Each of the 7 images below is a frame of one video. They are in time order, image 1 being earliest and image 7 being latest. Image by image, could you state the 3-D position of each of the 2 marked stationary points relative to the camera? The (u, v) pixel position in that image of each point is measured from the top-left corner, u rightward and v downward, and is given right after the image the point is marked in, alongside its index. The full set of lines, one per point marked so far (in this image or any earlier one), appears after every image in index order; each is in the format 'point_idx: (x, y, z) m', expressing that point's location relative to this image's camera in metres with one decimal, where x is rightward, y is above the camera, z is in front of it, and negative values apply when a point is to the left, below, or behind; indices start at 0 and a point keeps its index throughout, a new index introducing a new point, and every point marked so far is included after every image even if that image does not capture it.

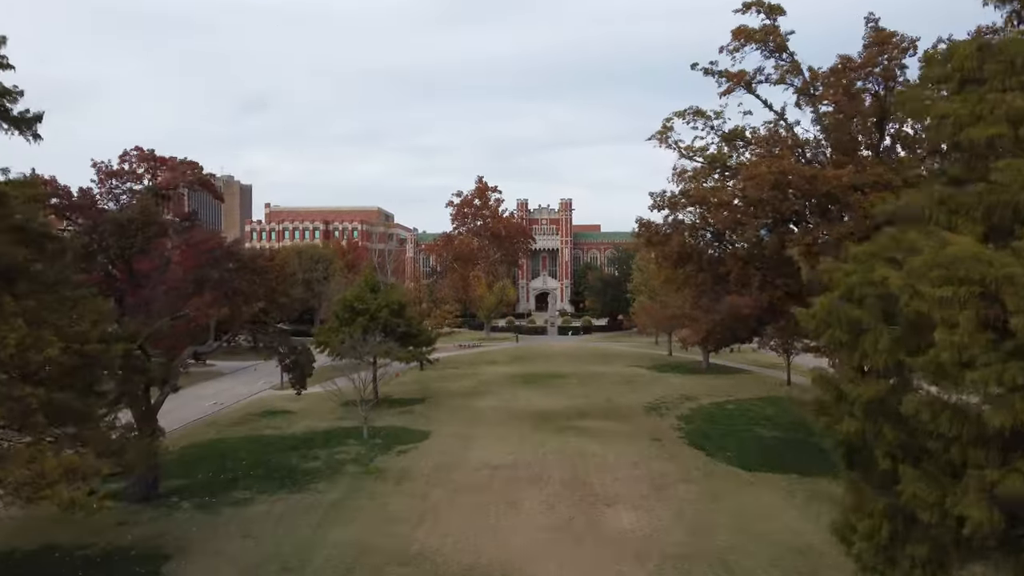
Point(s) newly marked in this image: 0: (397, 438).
0: (-3.6, -4.7, +19.9) m
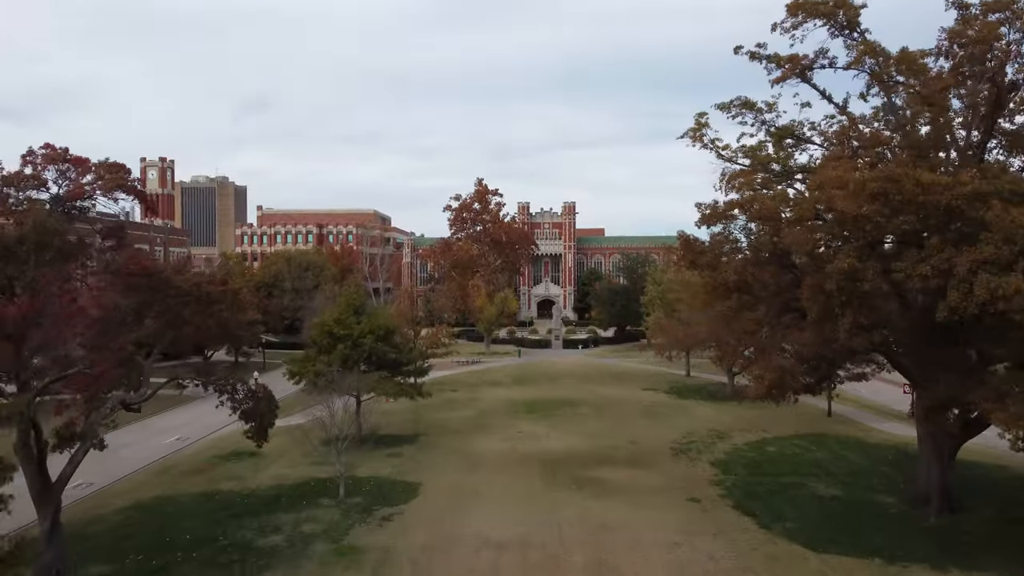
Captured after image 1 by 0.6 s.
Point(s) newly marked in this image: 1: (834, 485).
0: (-3.4, -5.4, +16.6) m
1: (+8.7, -5.3, +17.2) m
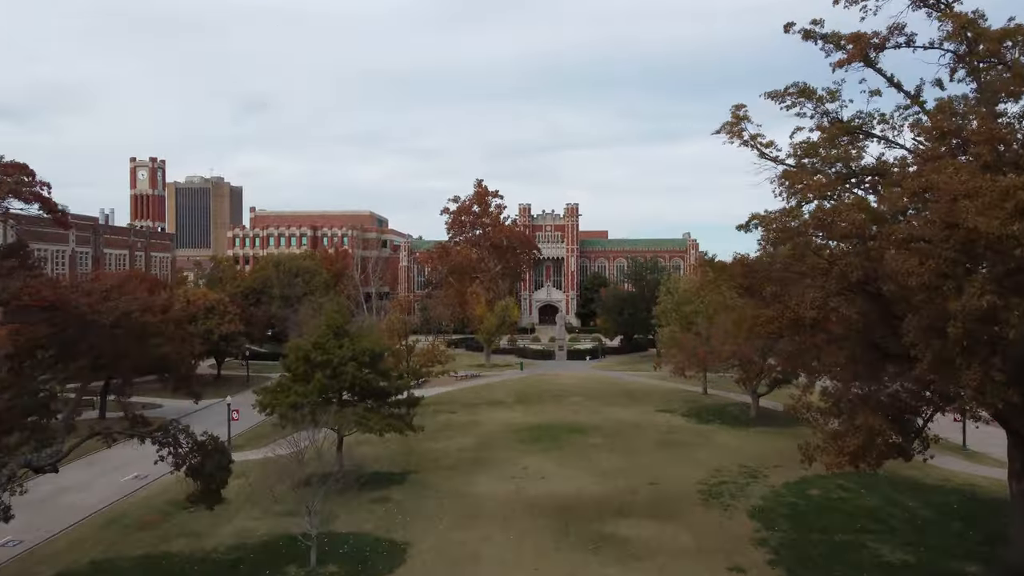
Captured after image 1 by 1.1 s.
0: (-3.3, -6.0, +13.8) m
1: (+8.8, -5.9, +14.5) m
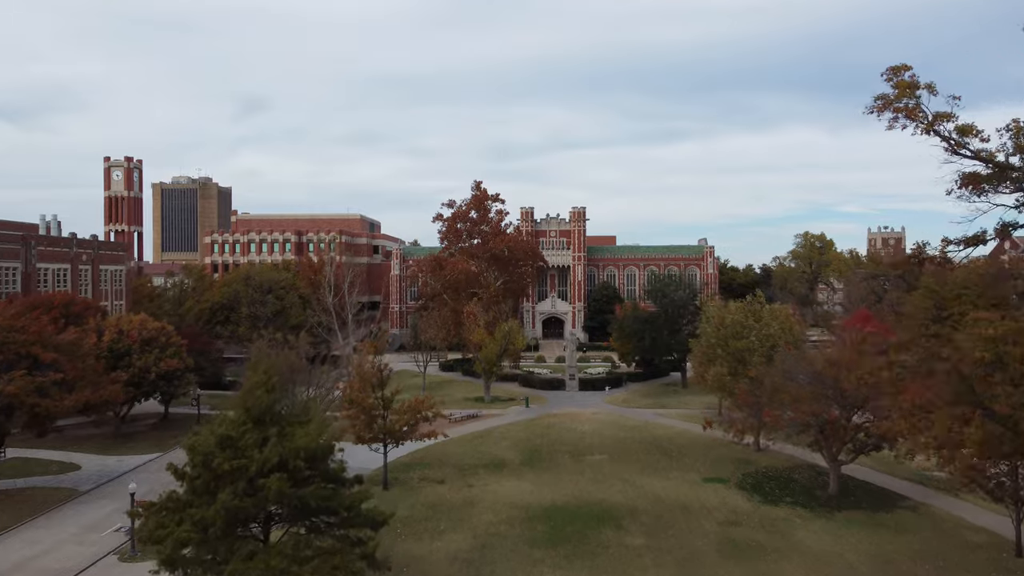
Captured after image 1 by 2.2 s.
0: (-3.0, -7.2, +7.5) m
1: (+9.1, -7.1, +8.2) m
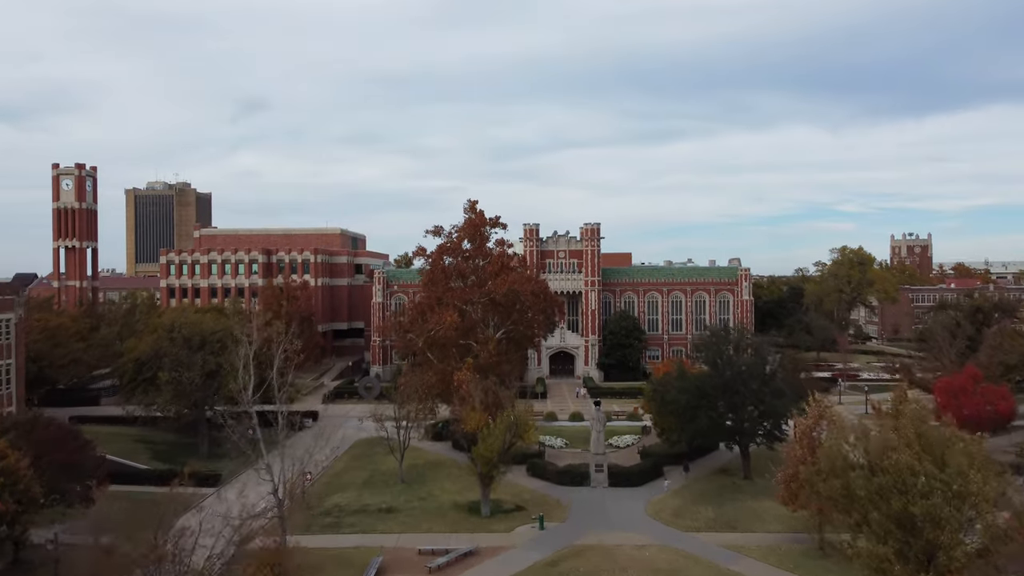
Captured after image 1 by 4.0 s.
0: (-2.6, -10.0, -2.7) m
1: (+9.5, -9.9, -2.0) m
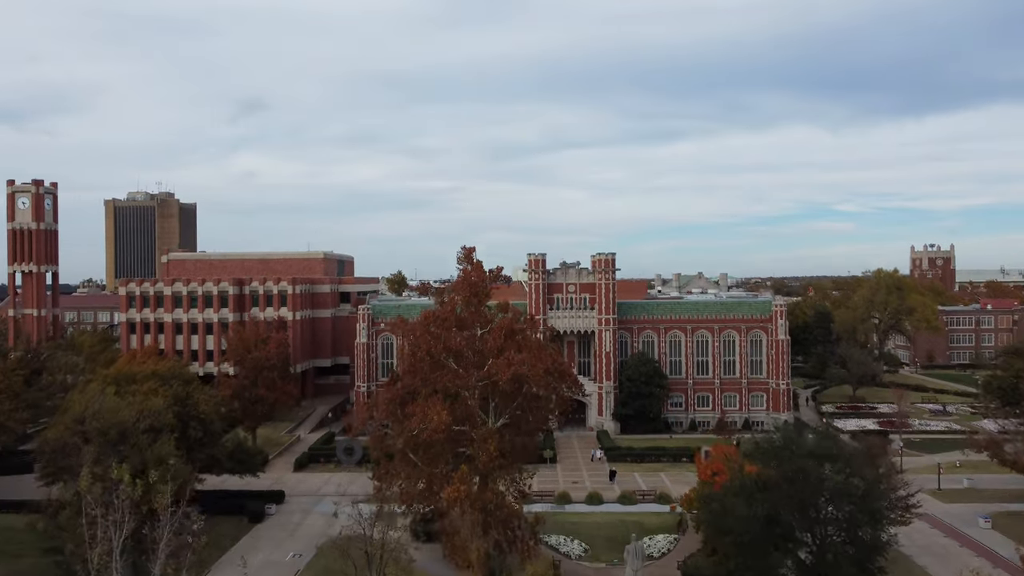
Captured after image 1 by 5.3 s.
0: (-2.3, -13.2, -10.2) m
1: (+9.8, -13.1, -9.5) m
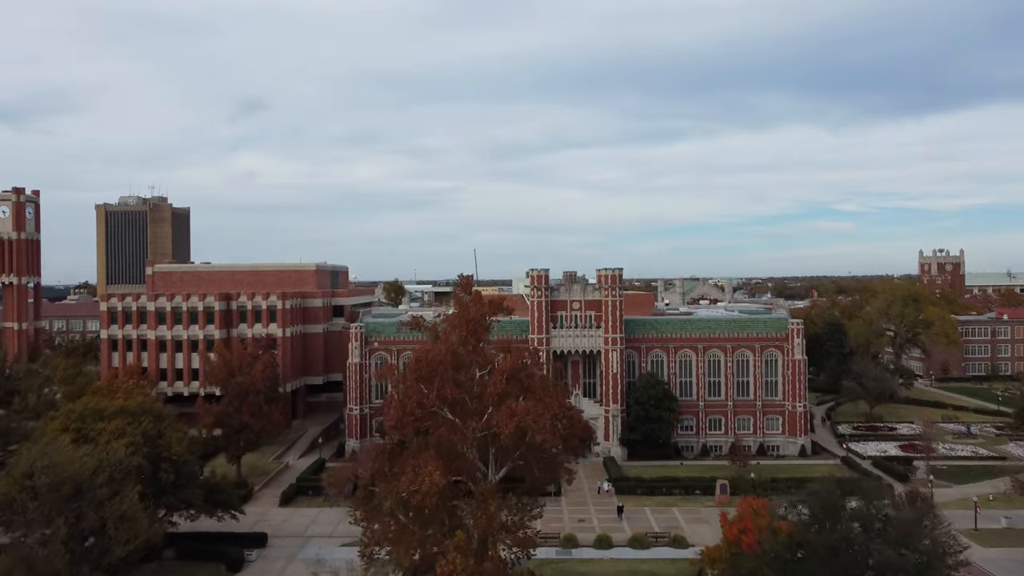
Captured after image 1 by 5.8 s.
0: (-2.2, -14.6, -13.1) m
1: (+9.9, -14.5, -12.4) m
